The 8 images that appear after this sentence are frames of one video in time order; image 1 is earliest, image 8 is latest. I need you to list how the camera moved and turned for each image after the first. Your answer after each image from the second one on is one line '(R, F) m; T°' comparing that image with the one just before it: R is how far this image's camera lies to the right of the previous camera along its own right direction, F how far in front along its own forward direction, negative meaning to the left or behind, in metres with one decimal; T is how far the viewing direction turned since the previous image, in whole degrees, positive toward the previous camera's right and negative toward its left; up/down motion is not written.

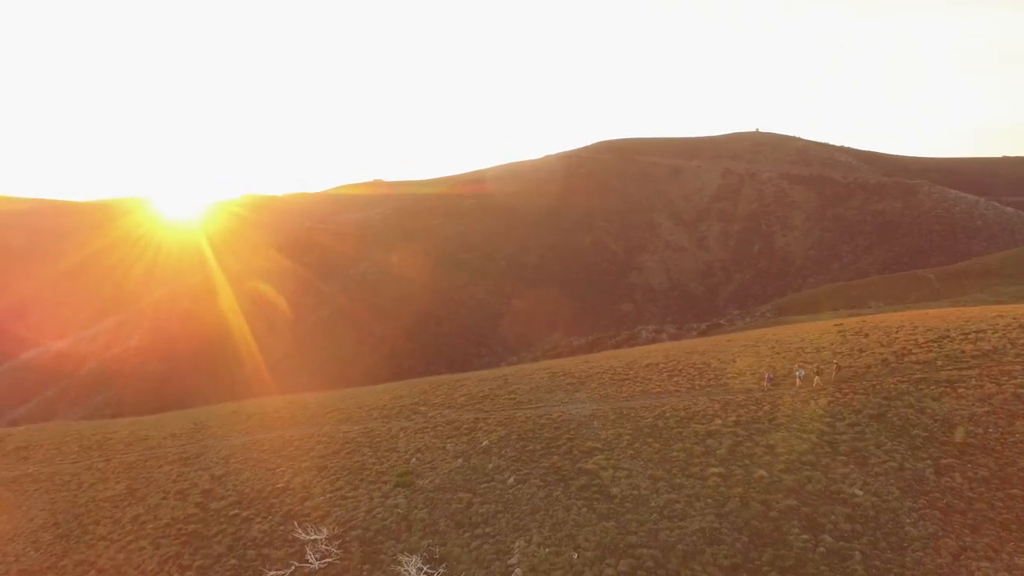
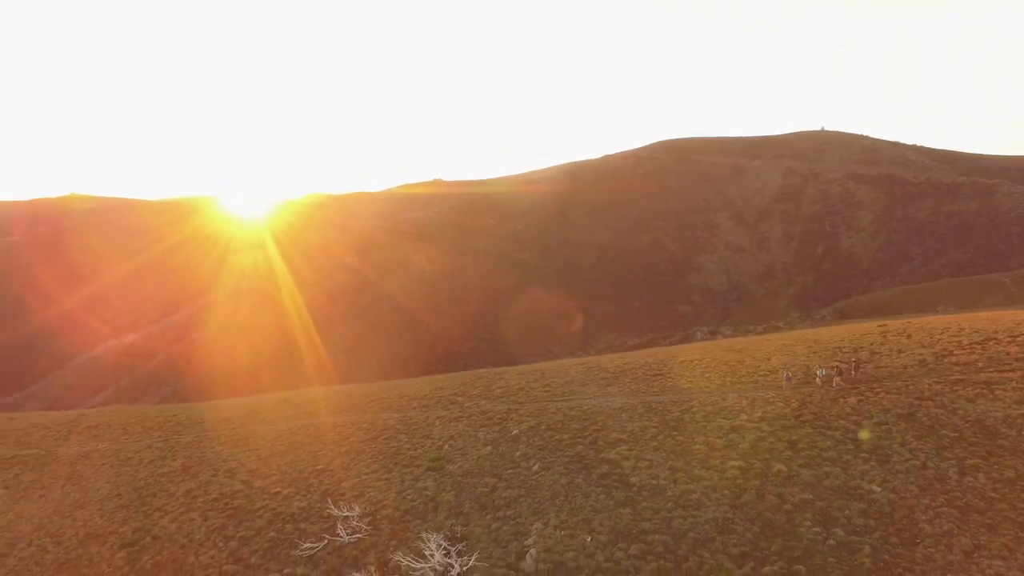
(+0.7, -0.6) m; -5°
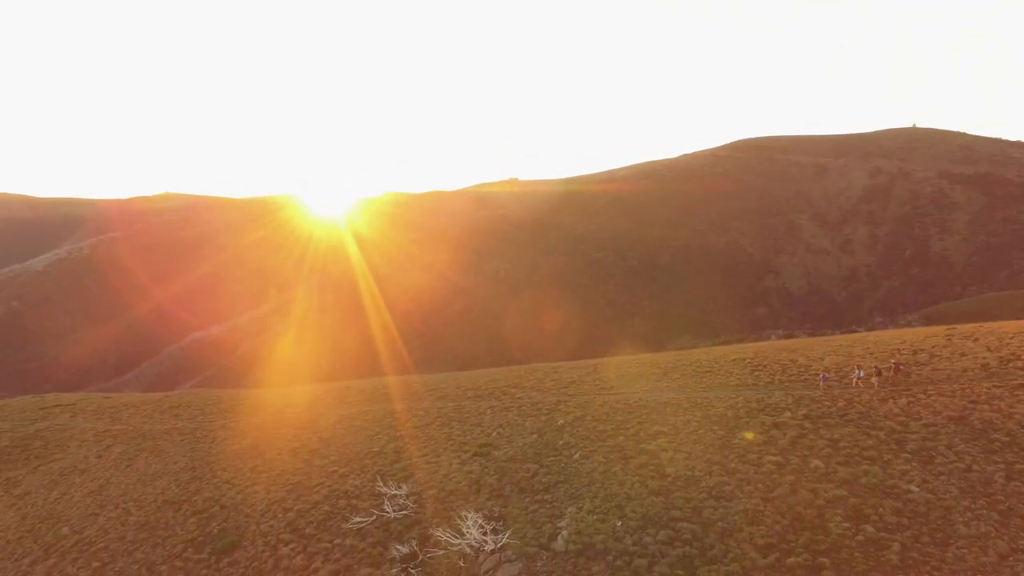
(+0.7, -0.6) m; -6°
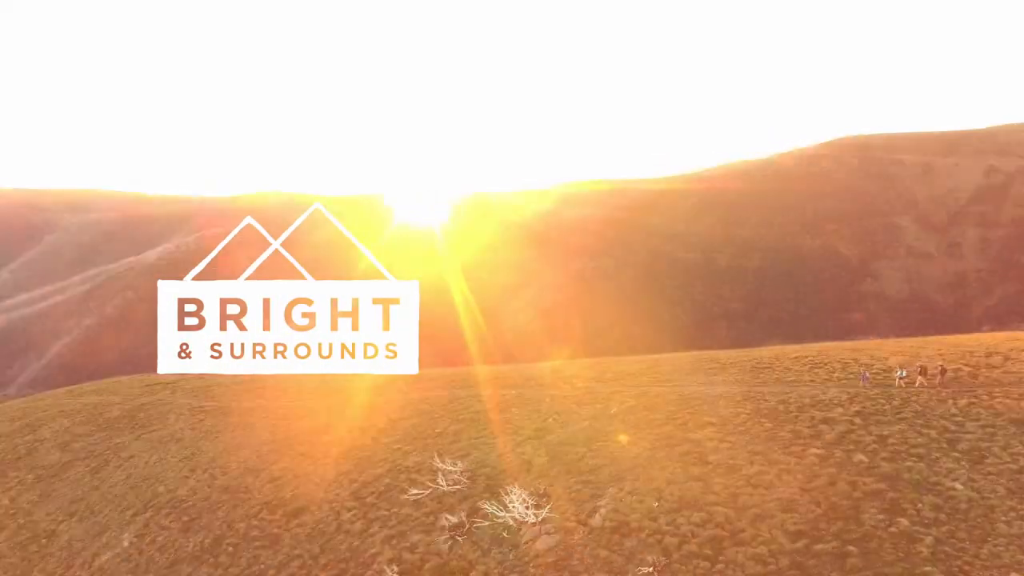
(+0.8, -0.8) m; -7°
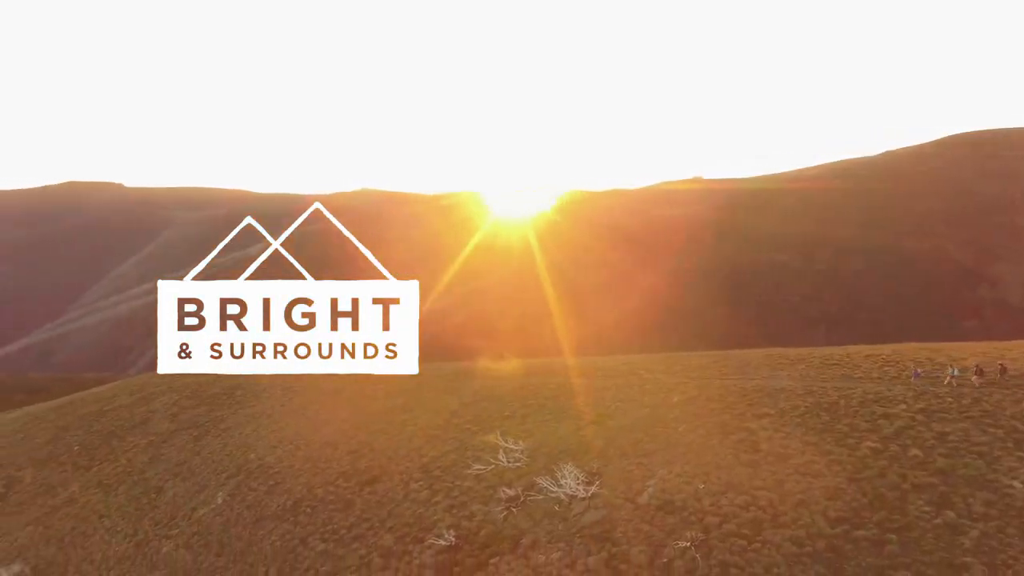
(+0.7, -0.8) m; -7°
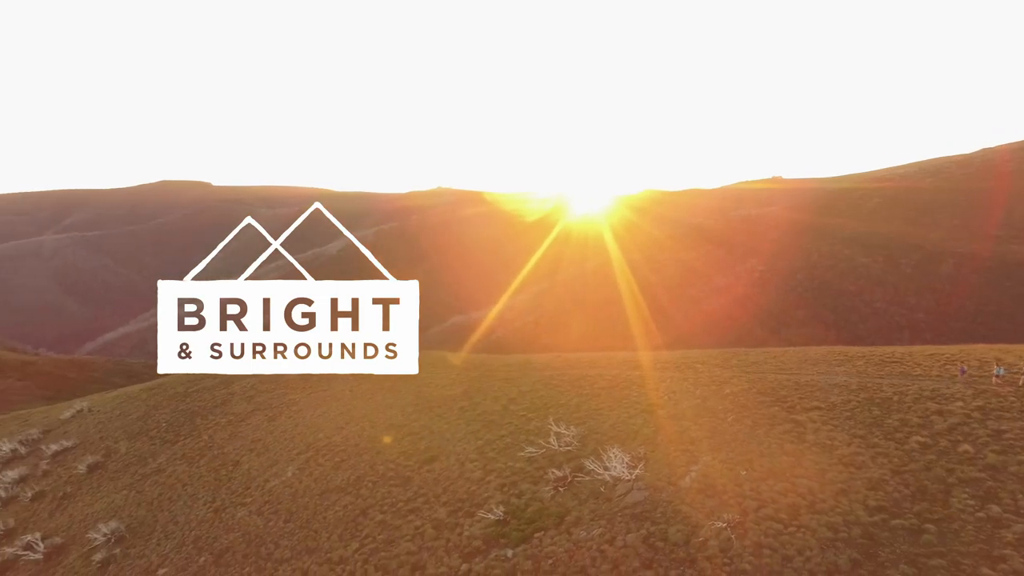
(+0.5, -0.7) m; -6°
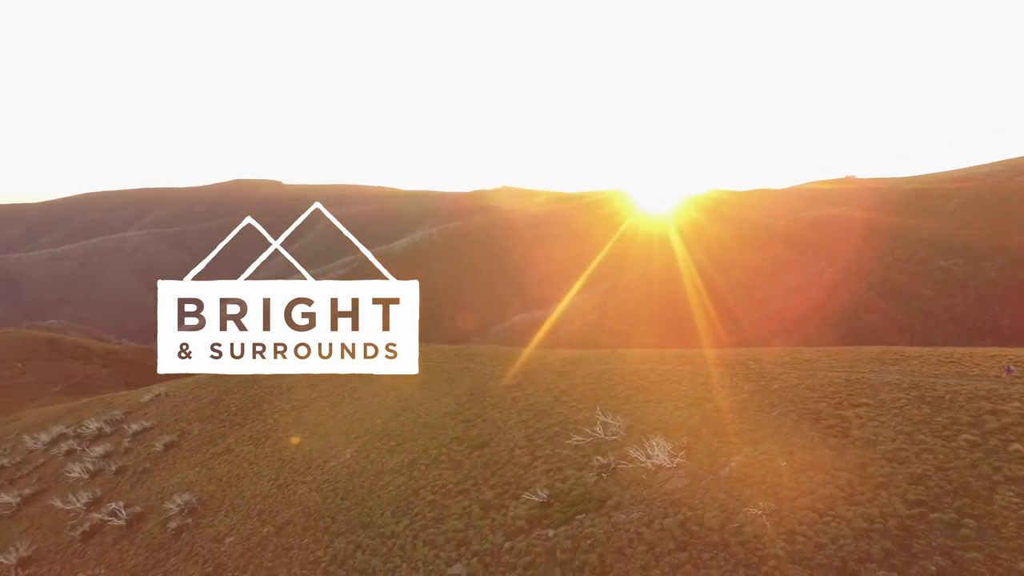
(+0.4, -0.6) m; -5°
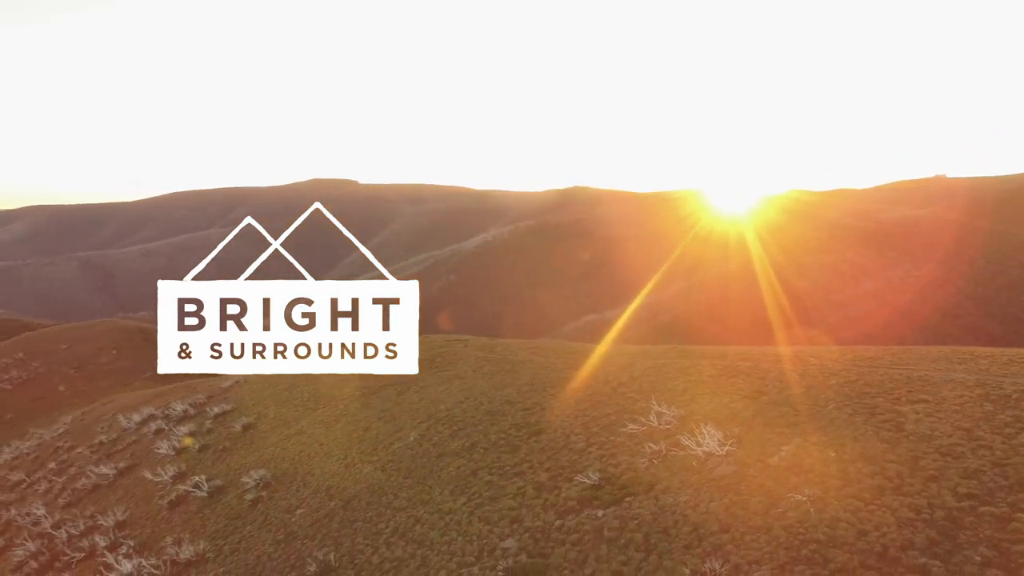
(+0.3, -0.6) m; -5°
